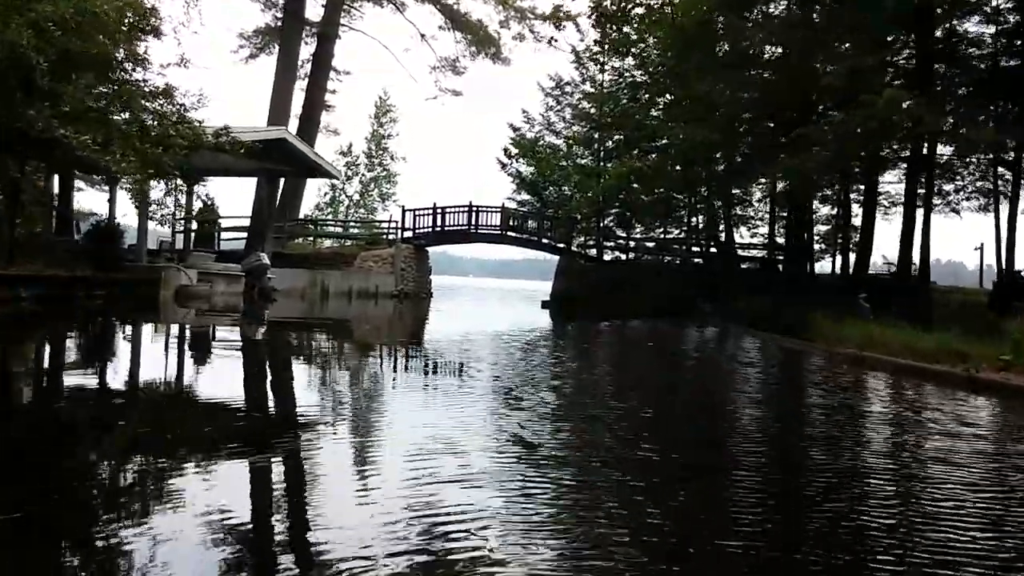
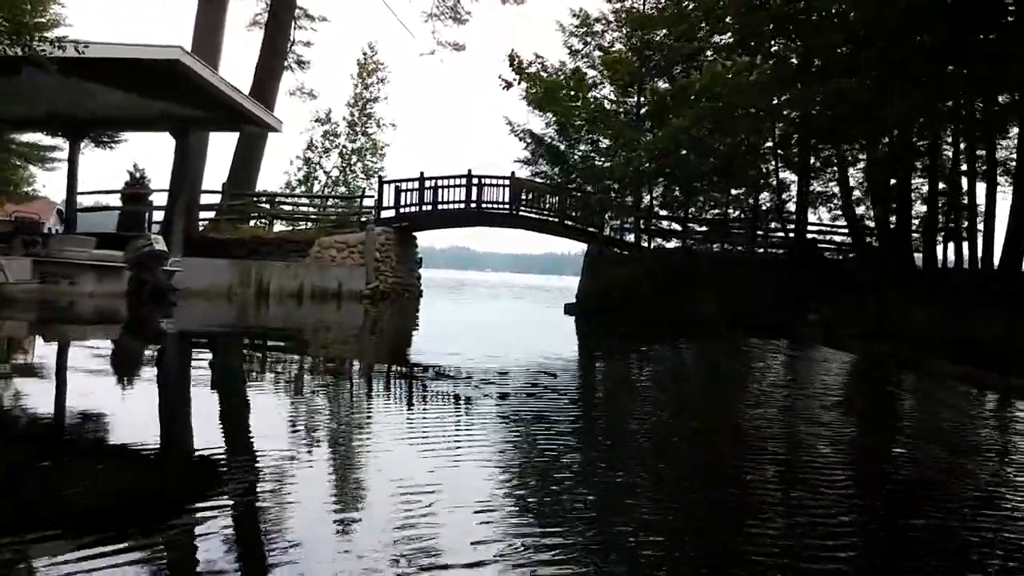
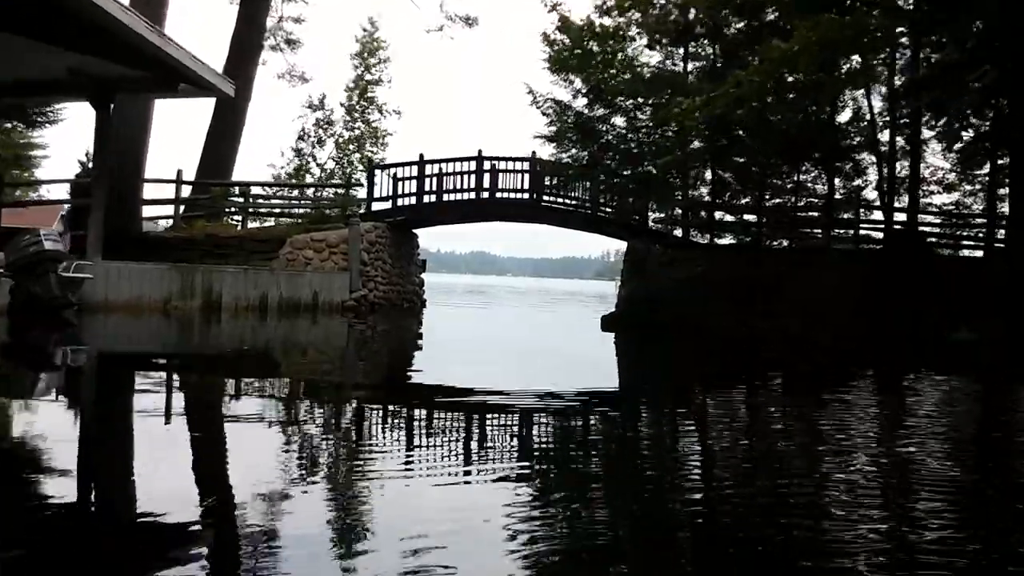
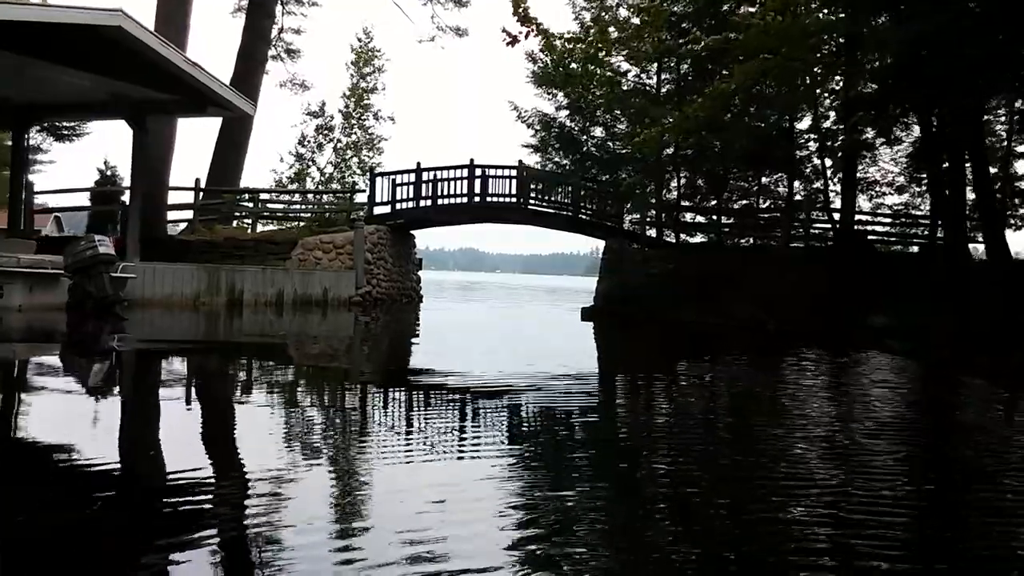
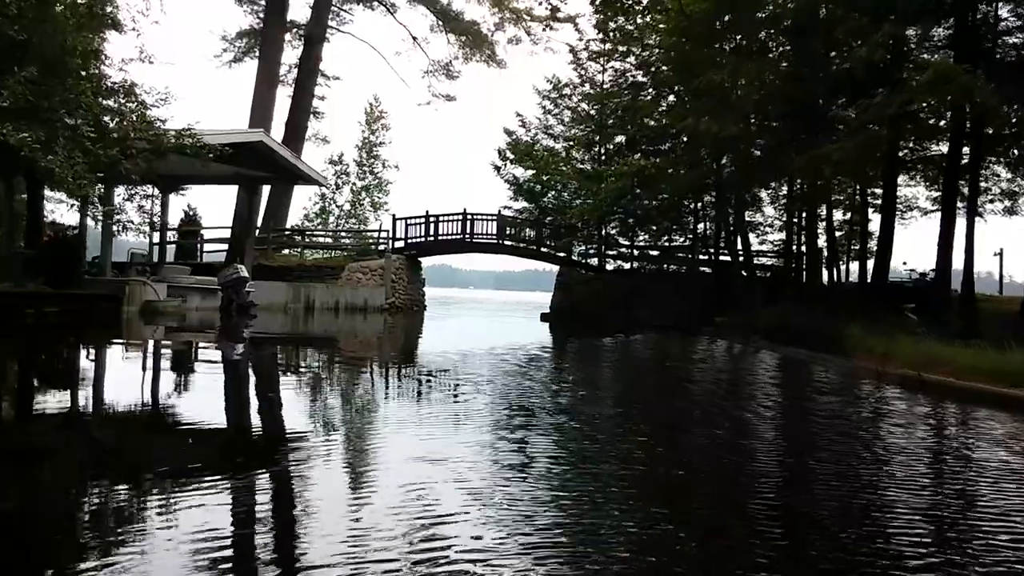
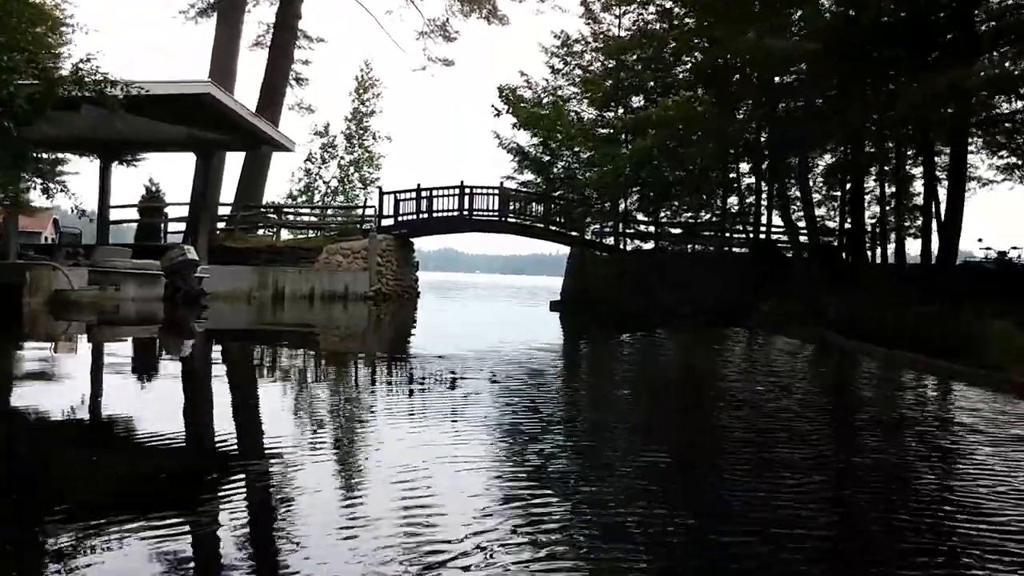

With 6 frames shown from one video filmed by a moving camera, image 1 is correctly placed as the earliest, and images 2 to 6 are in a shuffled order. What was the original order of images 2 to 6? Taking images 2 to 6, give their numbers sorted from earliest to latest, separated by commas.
5, 6, 2, 4, 3
